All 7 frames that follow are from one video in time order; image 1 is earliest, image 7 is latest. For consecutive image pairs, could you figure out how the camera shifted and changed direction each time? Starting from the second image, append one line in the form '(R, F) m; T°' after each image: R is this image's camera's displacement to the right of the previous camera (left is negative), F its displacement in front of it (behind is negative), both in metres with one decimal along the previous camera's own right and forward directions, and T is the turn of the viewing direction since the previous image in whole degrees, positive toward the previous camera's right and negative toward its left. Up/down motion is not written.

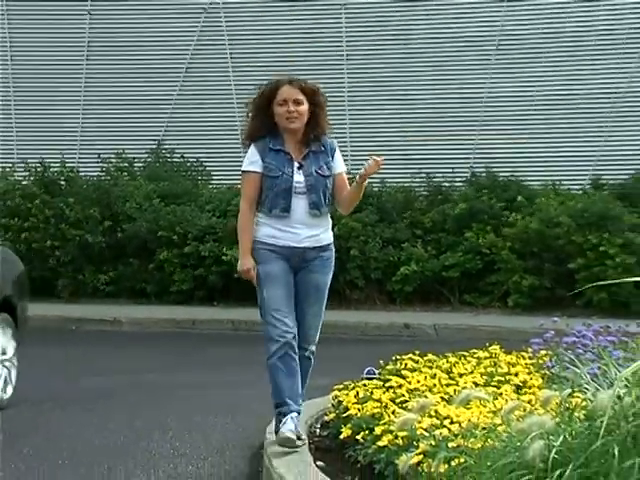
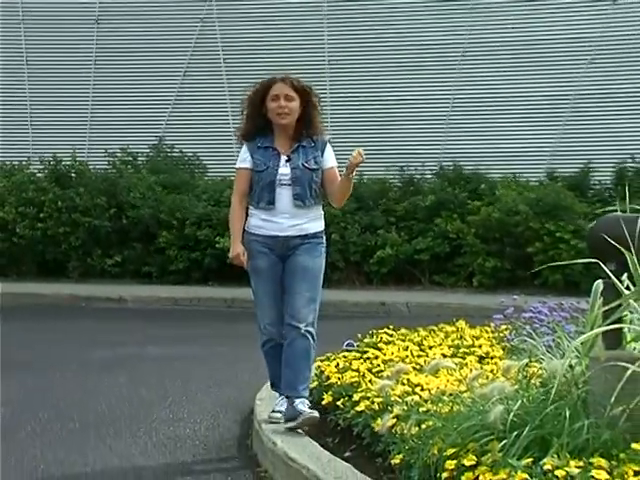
(+0.1, -0.5) m; -1°
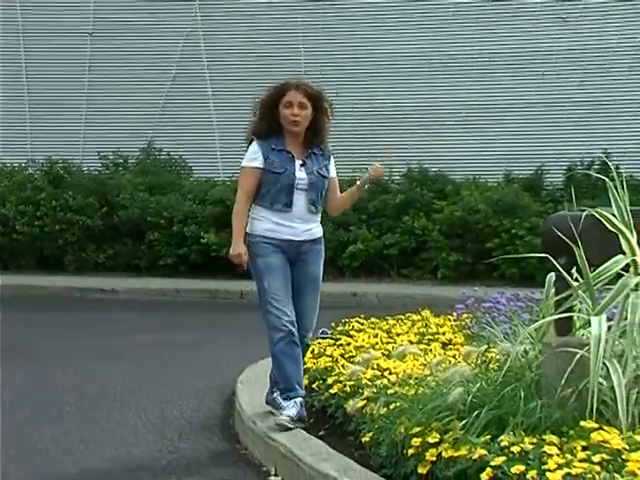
(+0.1, -0.4) m; 0°
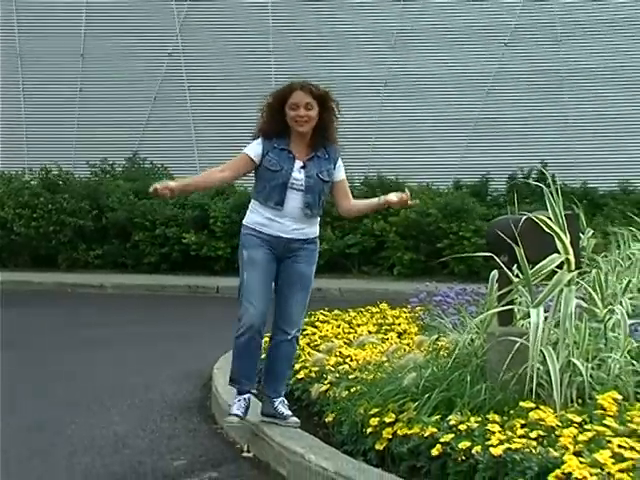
(+0.1, -0.6) m; +1°
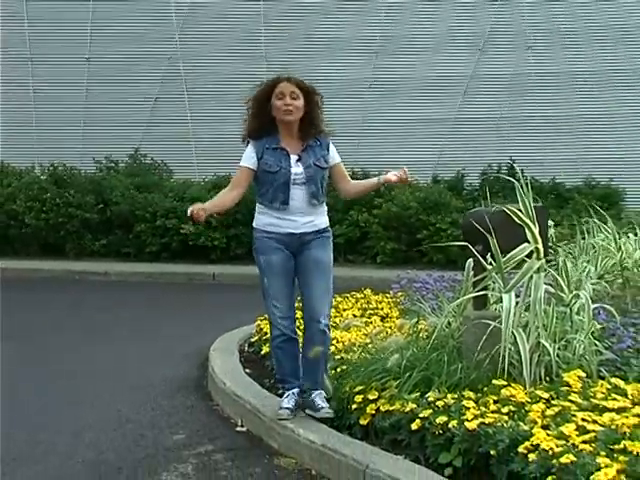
(0.0, -0.5) m; 0°
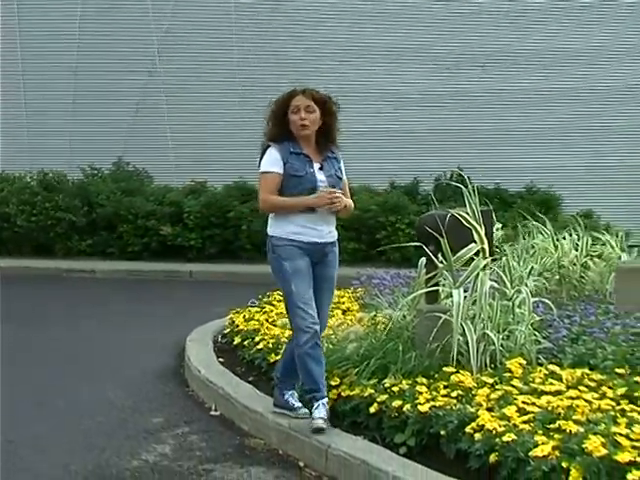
(+0.1, -0.6) m; +1°
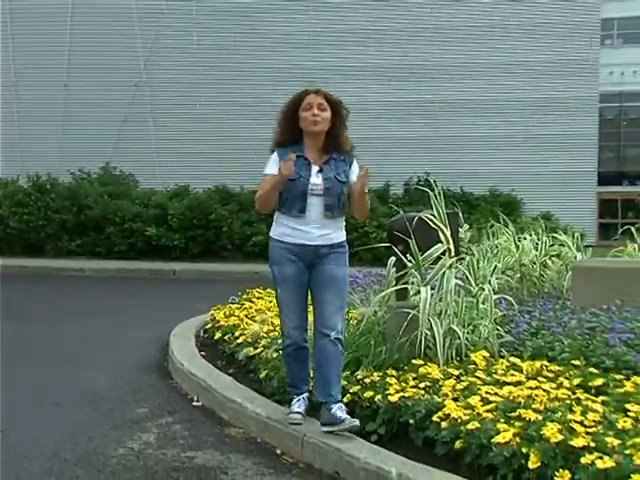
(0.0, -0.4) m; +1°
